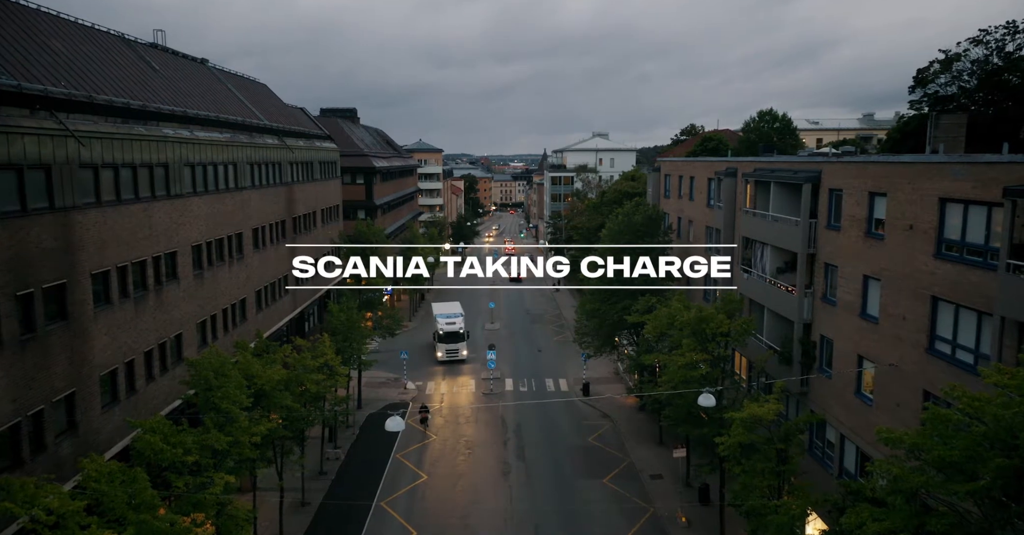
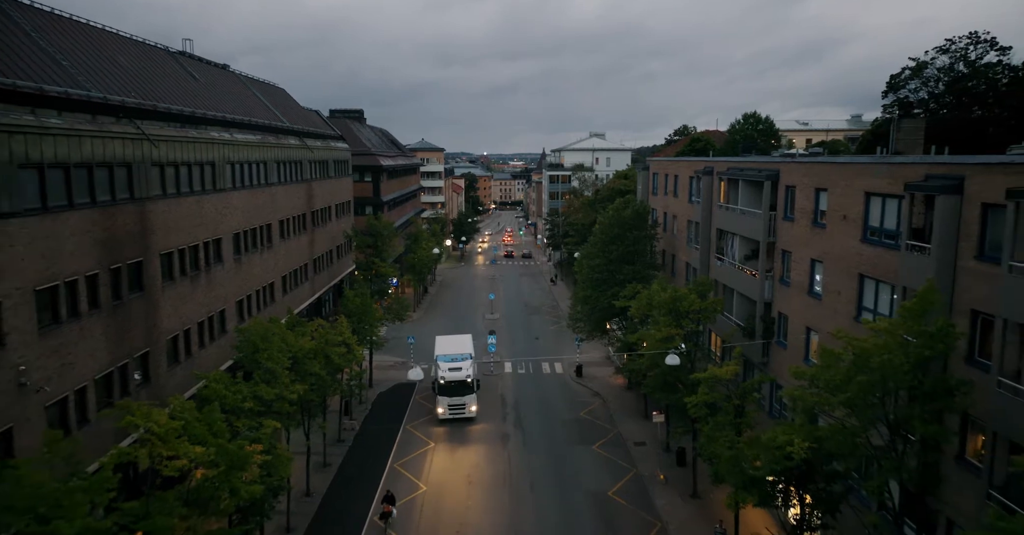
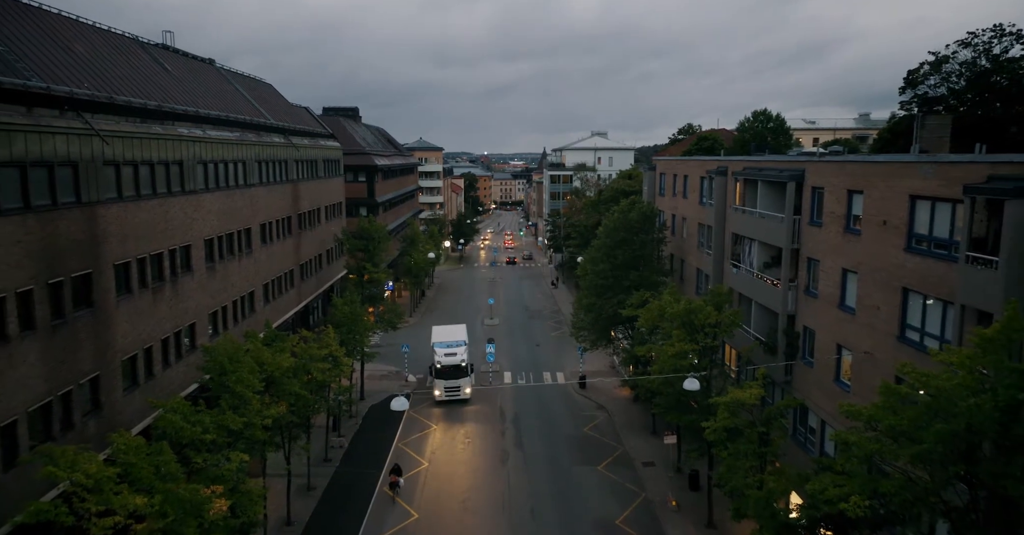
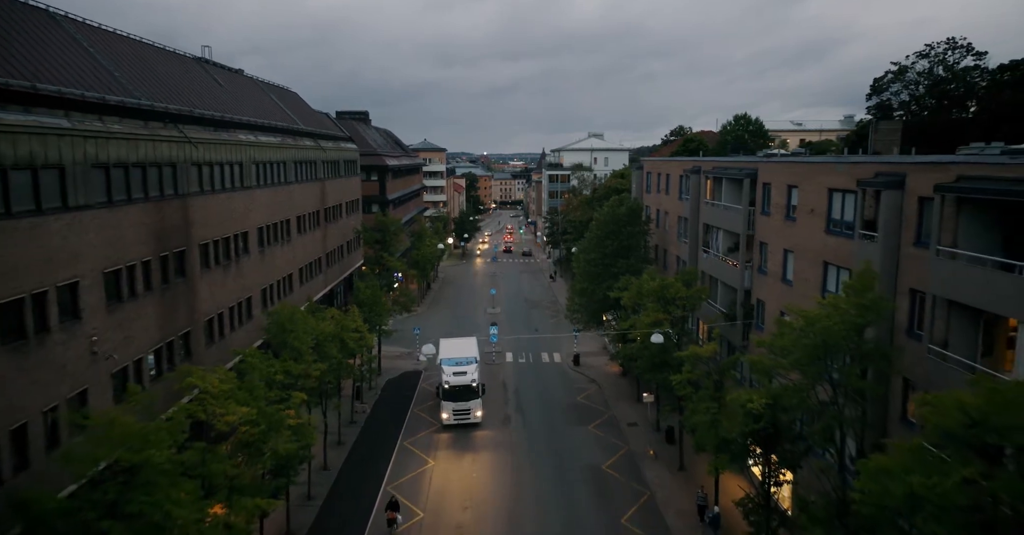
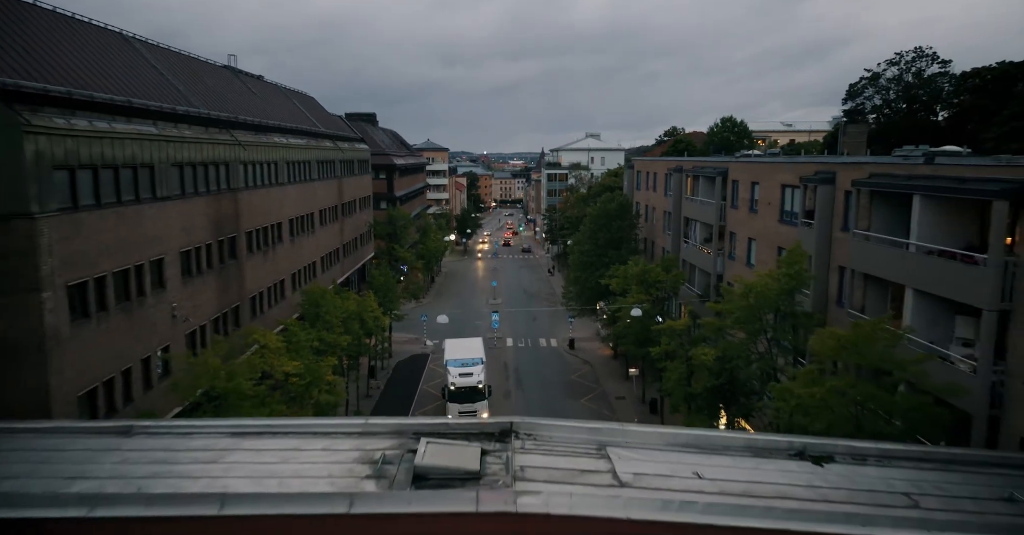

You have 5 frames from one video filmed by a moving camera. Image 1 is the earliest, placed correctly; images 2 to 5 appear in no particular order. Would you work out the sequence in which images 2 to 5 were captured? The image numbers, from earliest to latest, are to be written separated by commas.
3, 2, 4, 5
